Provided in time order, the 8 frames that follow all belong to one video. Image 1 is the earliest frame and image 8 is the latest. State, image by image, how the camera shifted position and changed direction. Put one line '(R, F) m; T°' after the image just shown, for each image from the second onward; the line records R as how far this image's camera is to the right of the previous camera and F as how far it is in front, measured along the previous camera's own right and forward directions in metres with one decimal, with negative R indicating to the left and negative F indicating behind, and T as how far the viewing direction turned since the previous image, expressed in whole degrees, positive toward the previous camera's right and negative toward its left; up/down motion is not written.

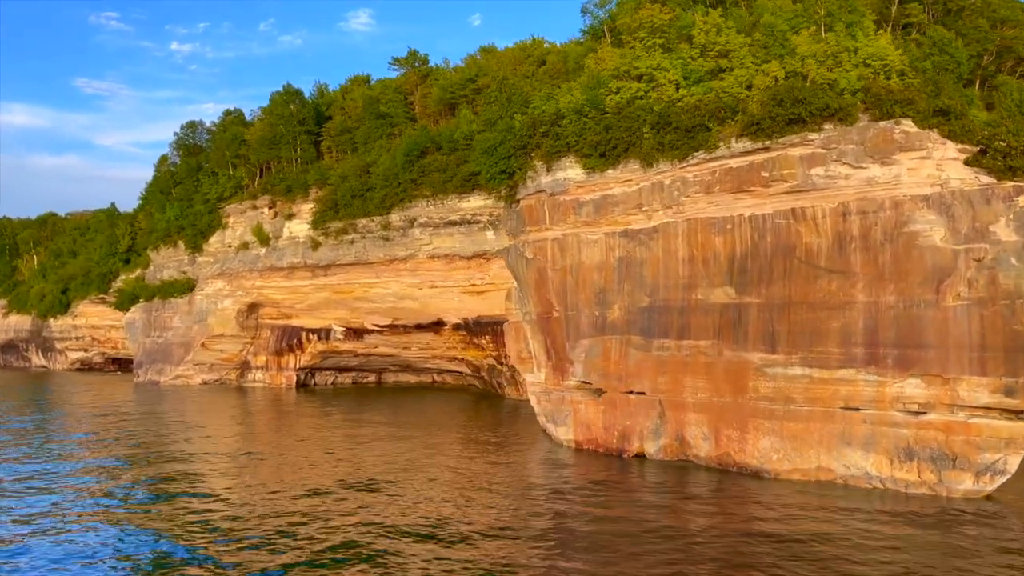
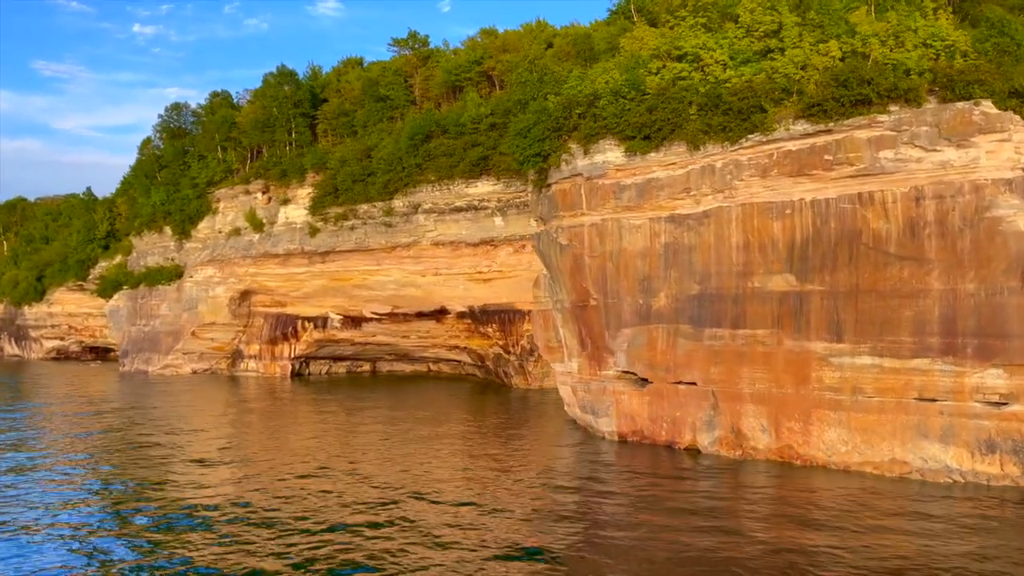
(-1.2, +0.6) m; +2°
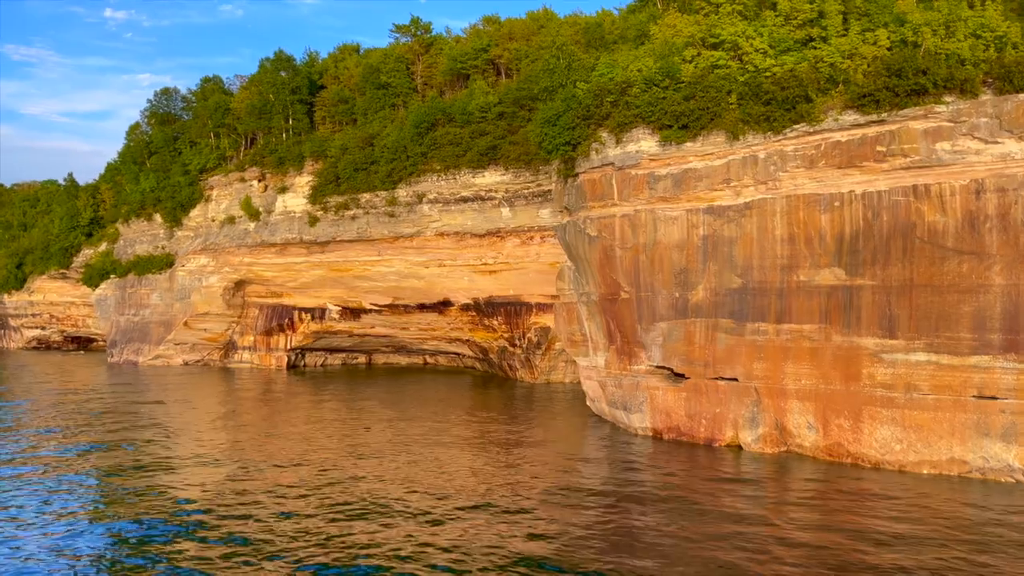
(-1.0, +0.4) m; +2°
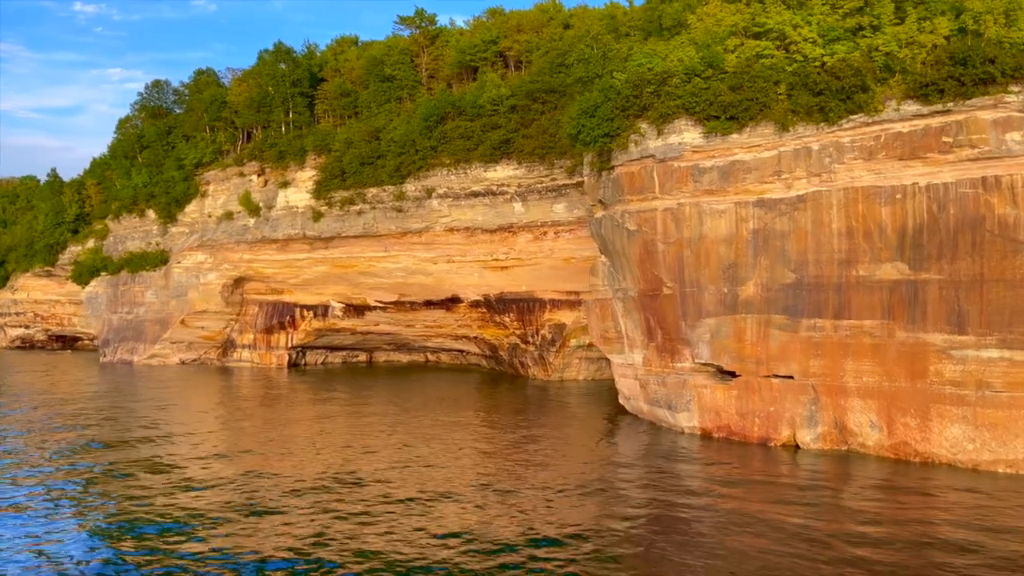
(-1.1, +0.5) m; +1°
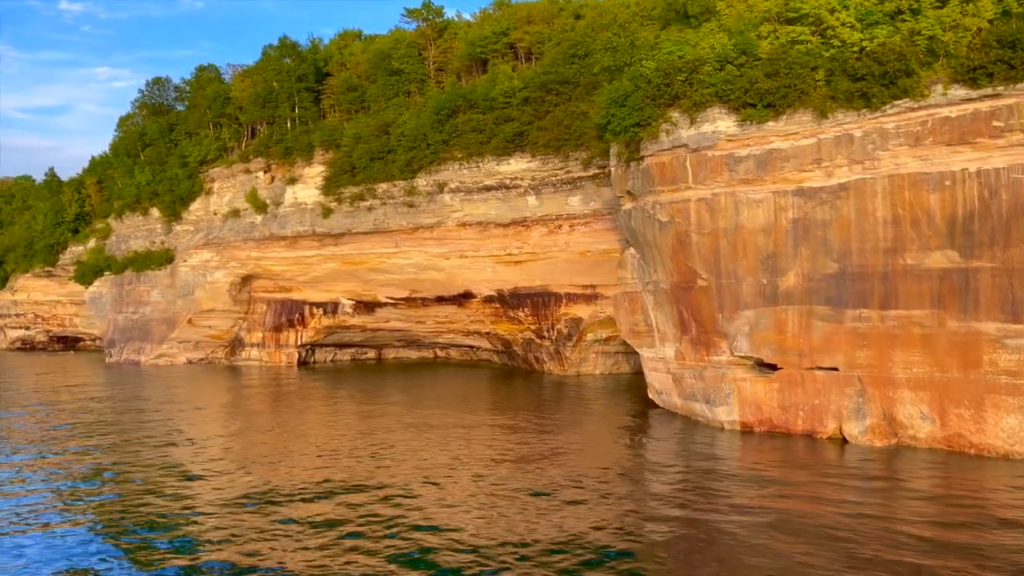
(-0.7, +0.3) m; 0°
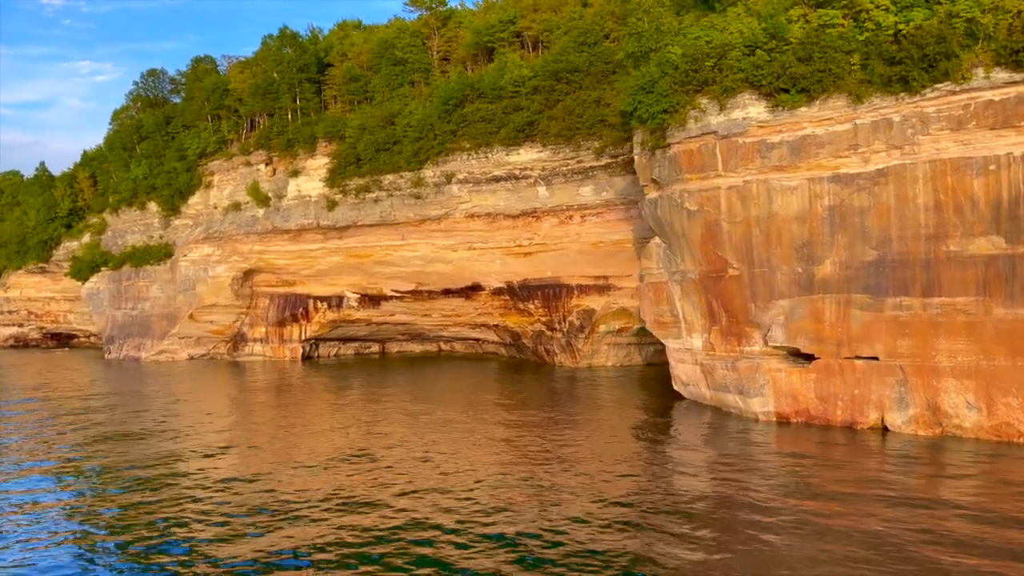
(-0.7, +0.3) m; +1°
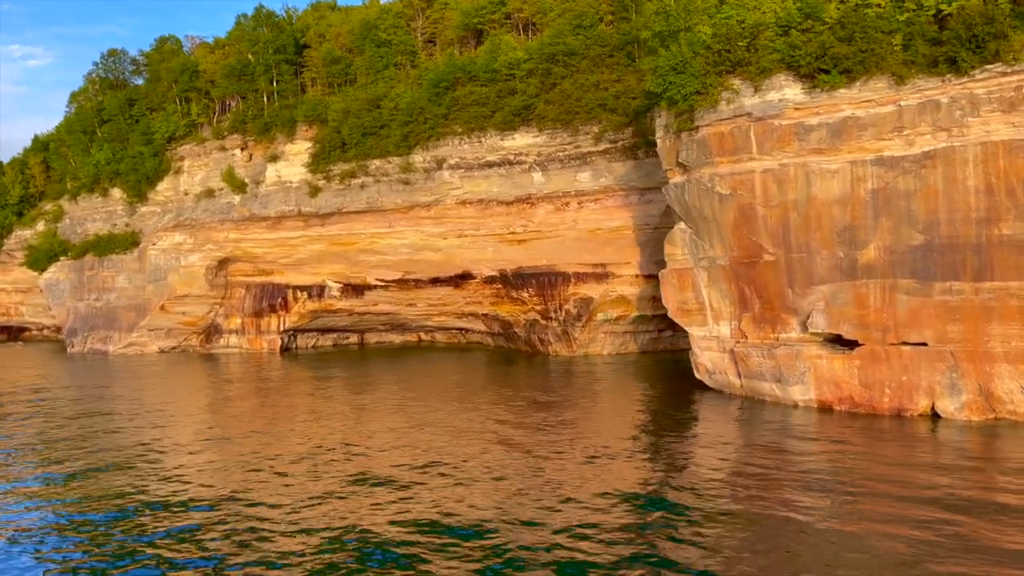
(-1.3, +0.6) m; +3°
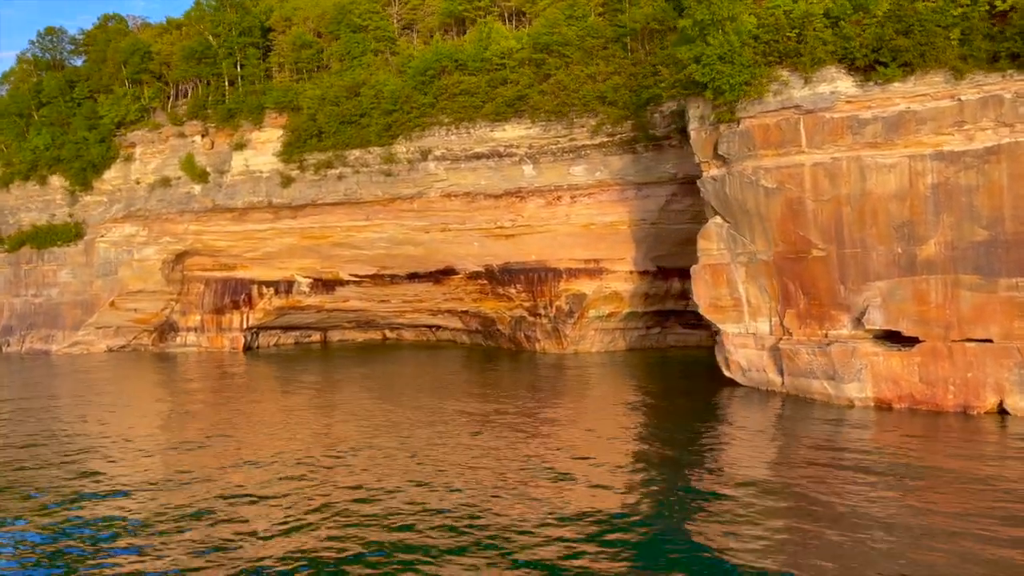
(-2.0, +0.8) m; +5°
